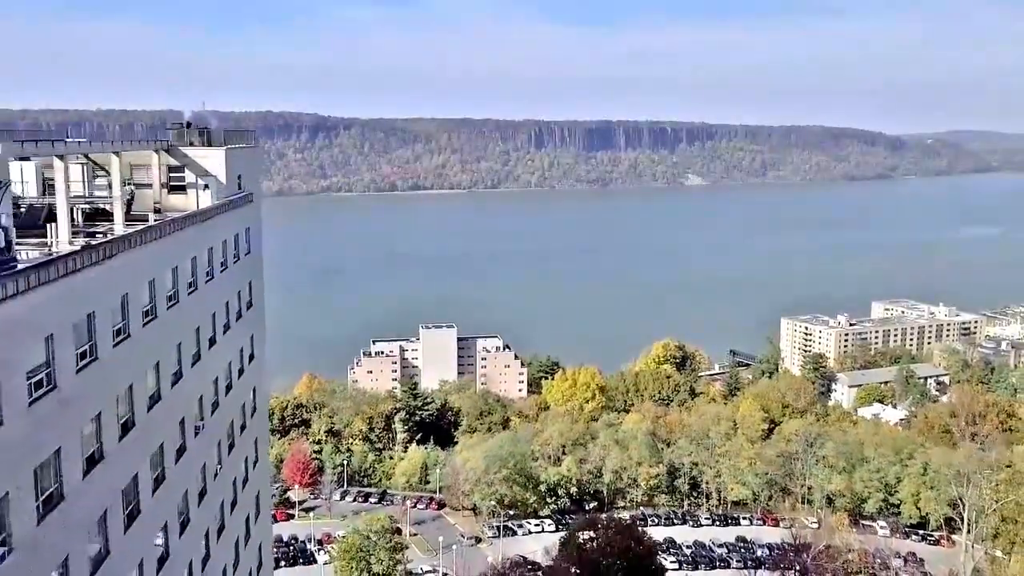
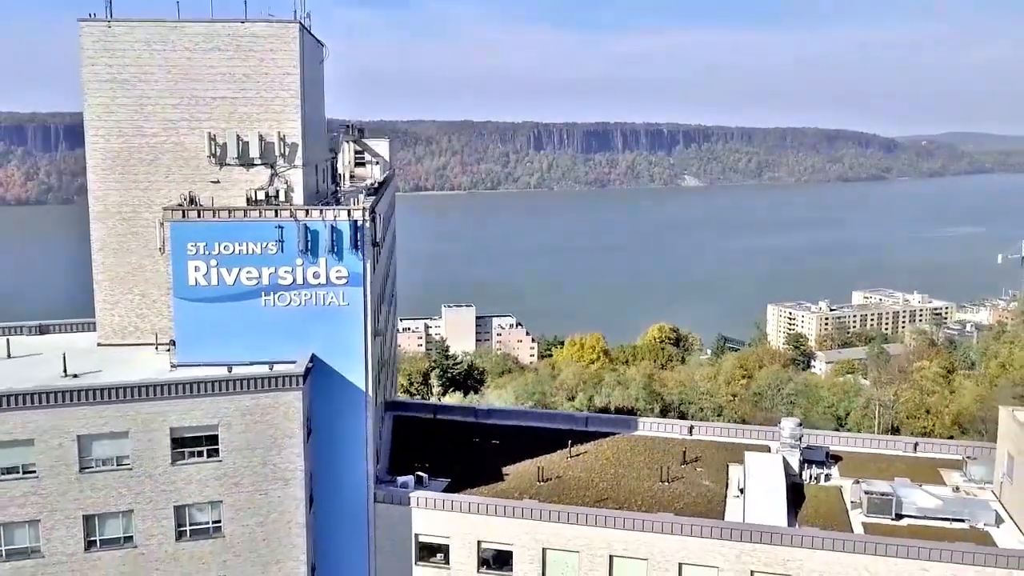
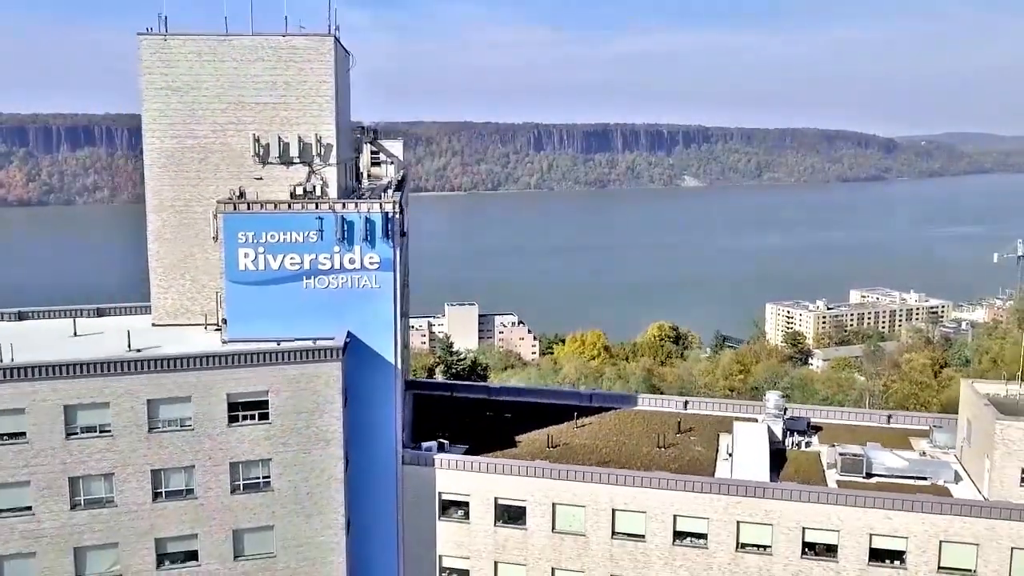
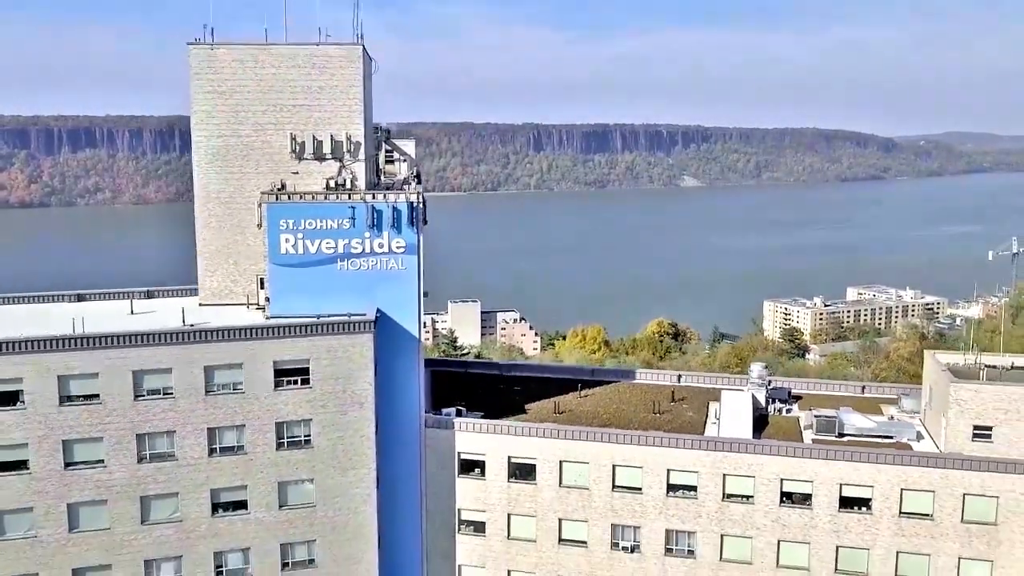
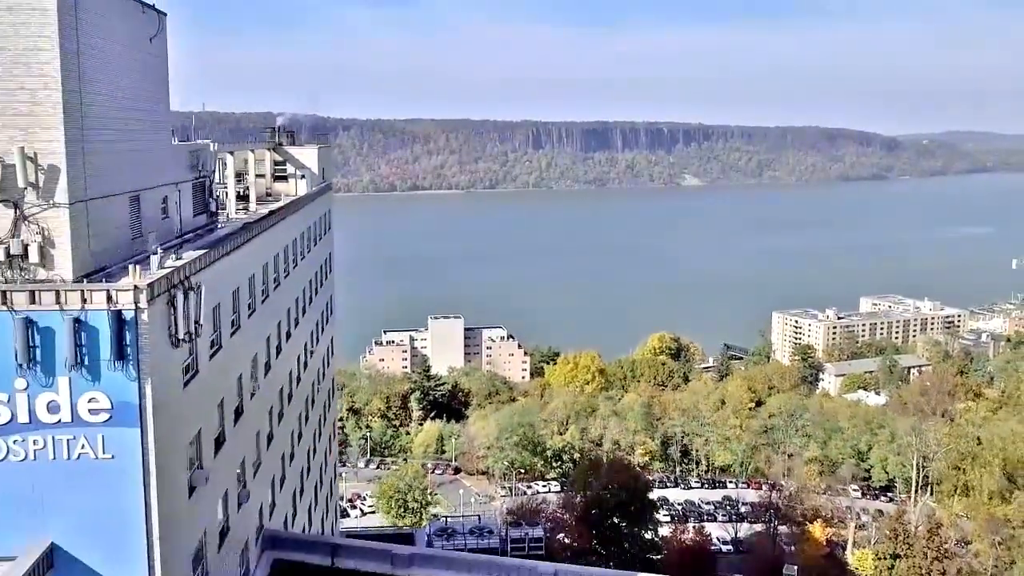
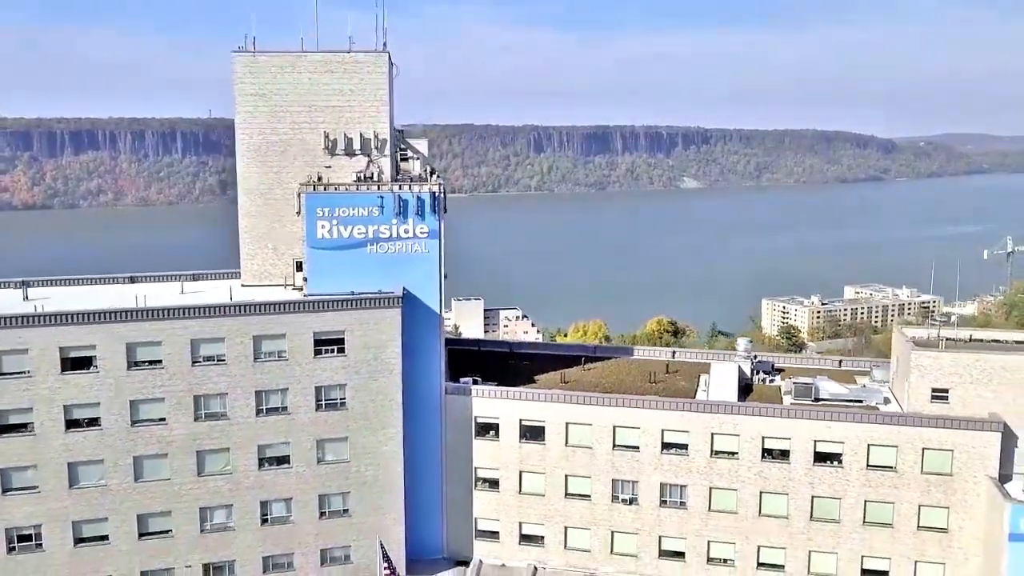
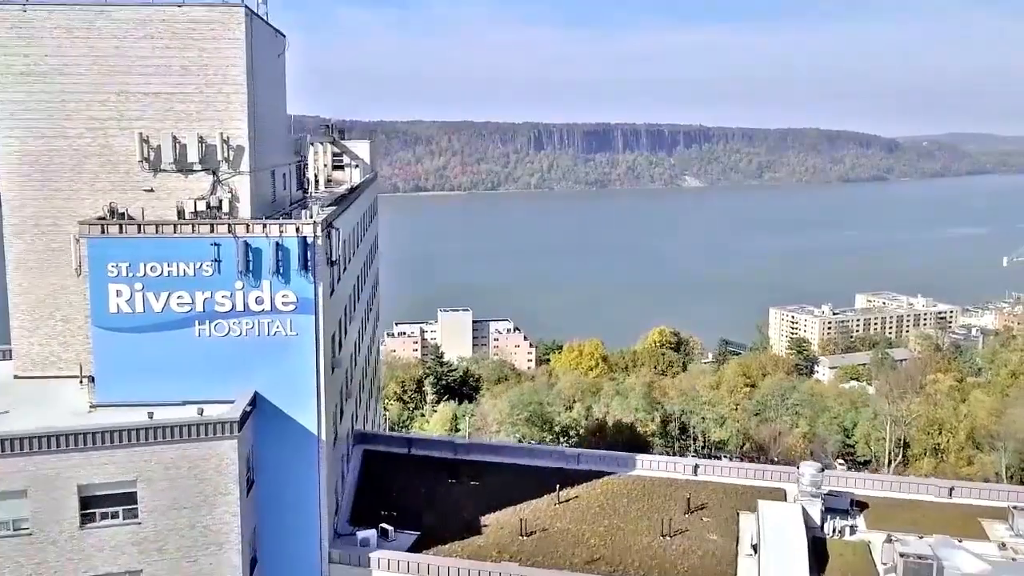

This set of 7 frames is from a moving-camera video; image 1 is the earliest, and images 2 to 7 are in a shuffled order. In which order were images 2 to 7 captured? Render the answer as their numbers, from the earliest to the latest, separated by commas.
5, 7, 2, 3, 4, 6
